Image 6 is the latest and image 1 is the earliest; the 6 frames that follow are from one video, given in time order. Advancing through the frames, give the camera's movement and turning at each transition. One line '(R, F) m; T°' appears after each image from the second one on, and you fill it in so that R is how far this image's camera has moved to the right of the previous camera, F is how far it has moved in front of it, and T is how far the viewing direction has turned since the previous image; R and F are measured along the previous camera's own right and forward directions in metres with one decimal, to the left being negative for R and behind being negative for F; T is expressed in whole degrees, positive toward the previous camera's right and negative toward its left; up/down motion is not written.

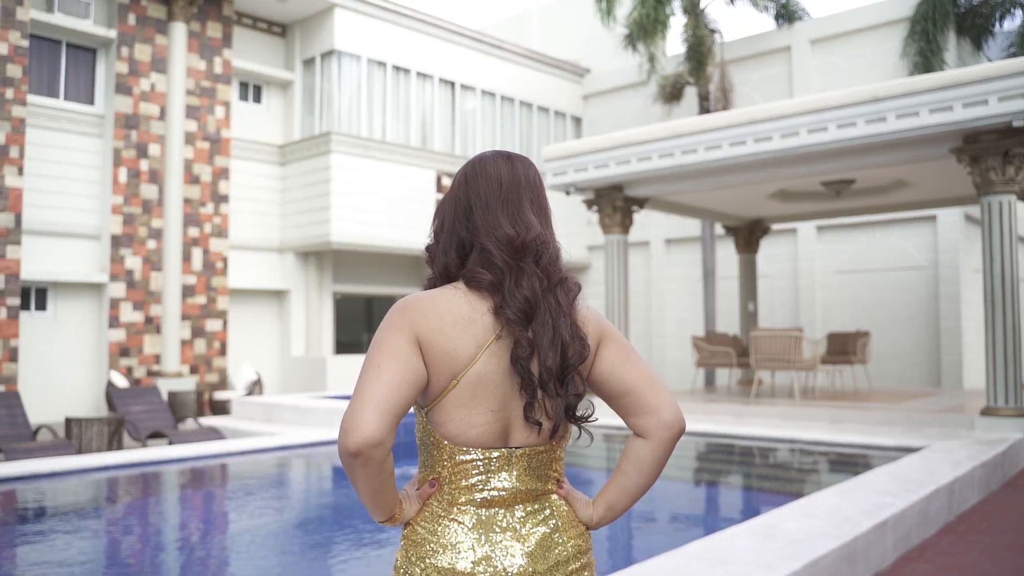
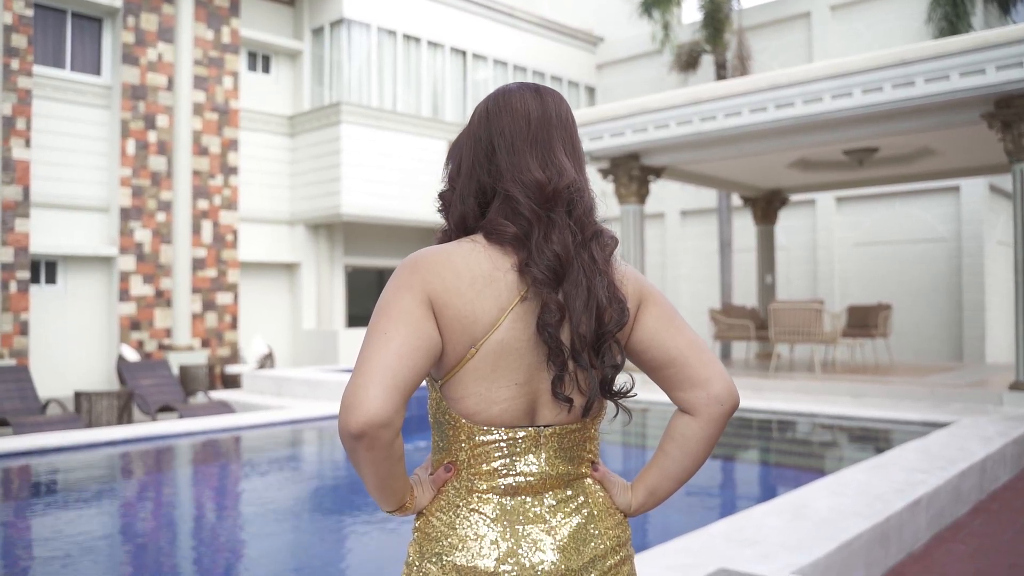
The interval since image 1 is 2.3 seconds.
(0.0, +0.2) m; -1°
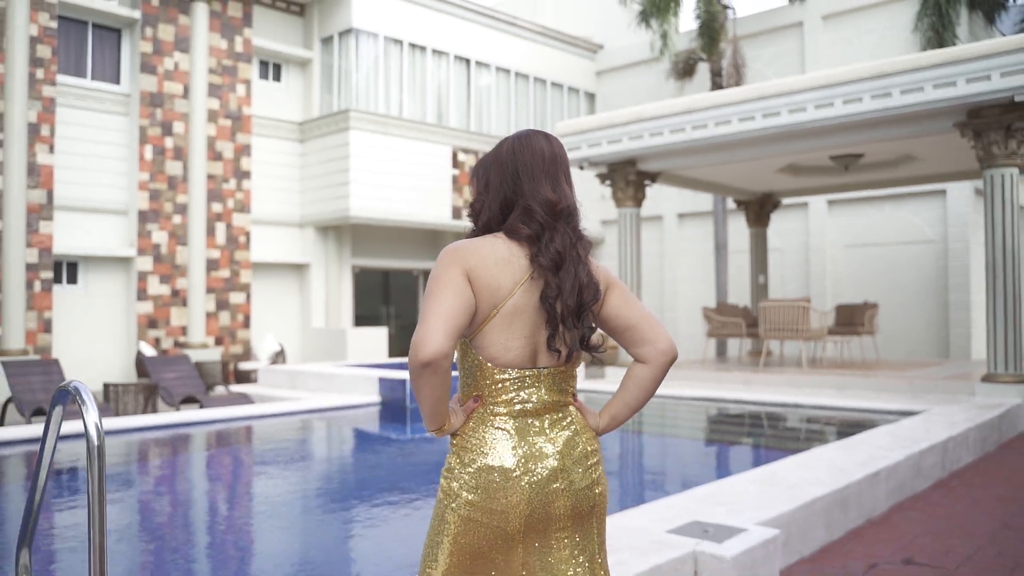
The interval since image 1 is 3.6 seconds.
(0.0, -0.5) m; 0°
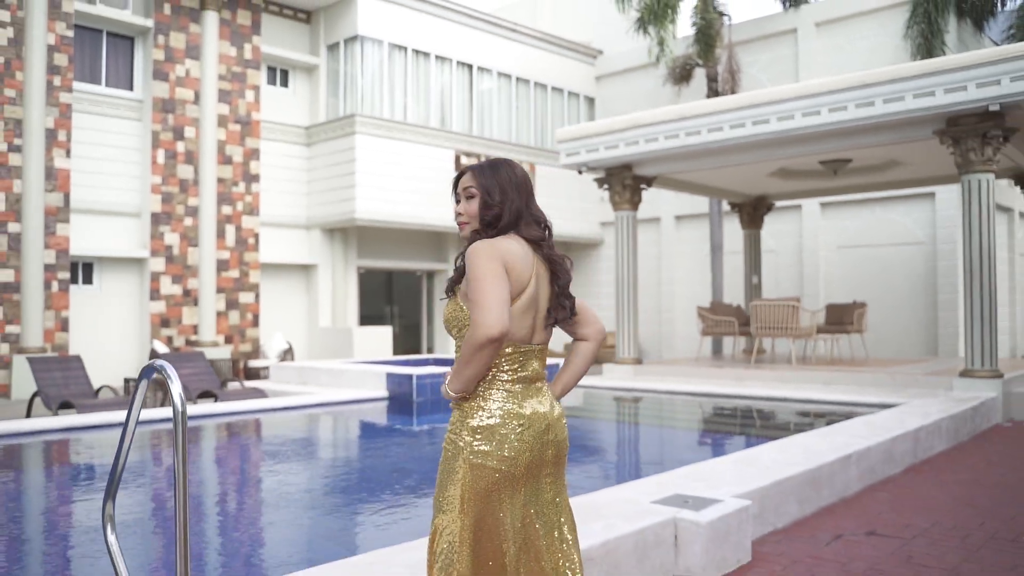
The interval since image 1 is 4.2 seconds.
(0.0, -0.4) m; 0°
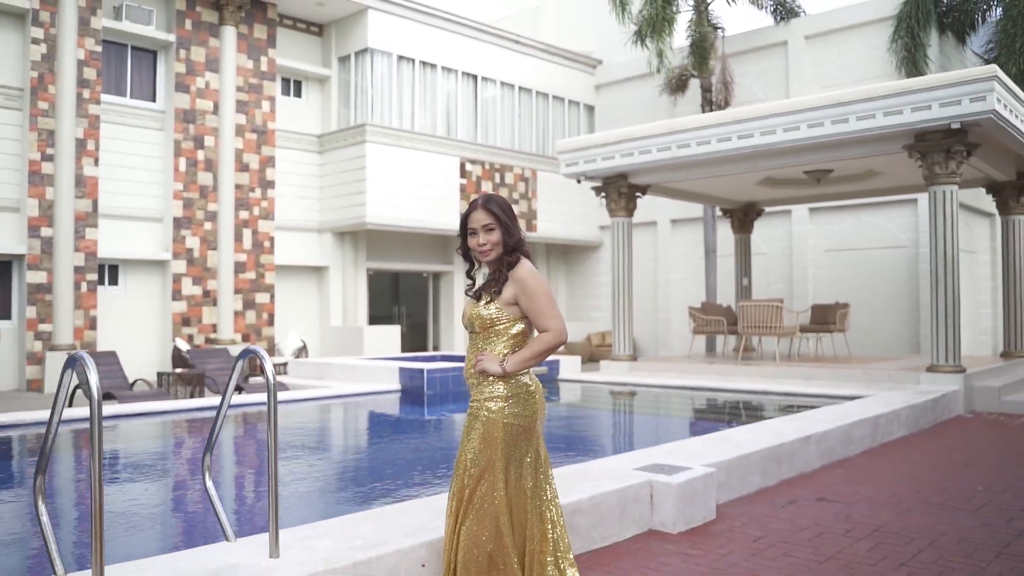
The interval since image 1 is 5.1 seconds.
(0.0, -0.8) m; 0°
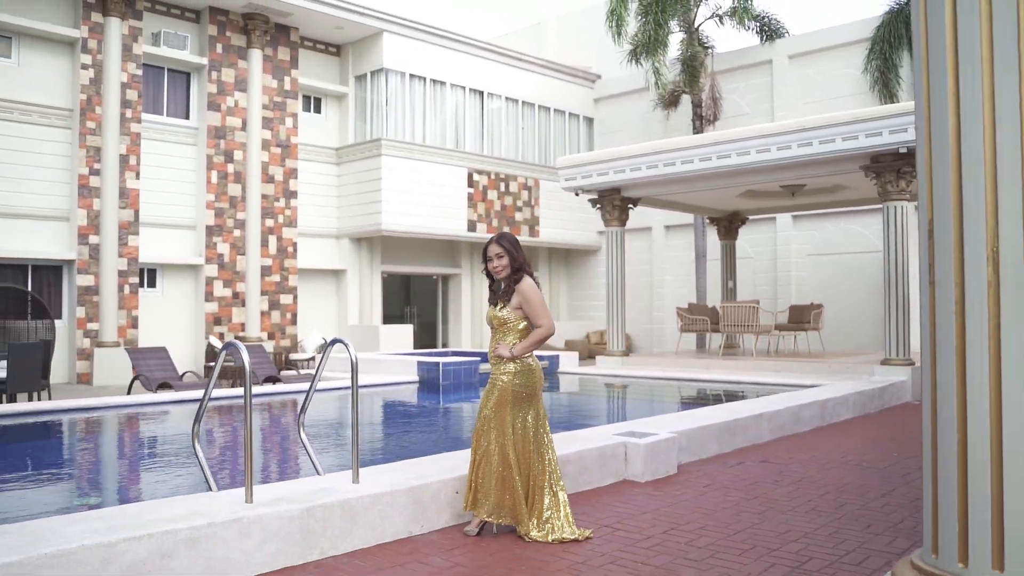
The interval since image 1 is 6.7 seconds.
(0.0, -1.4) m; 0°
